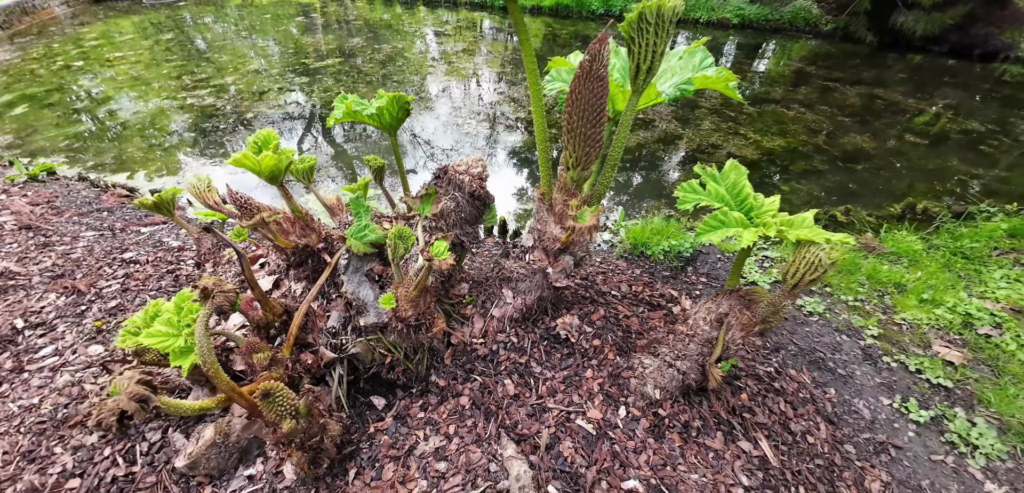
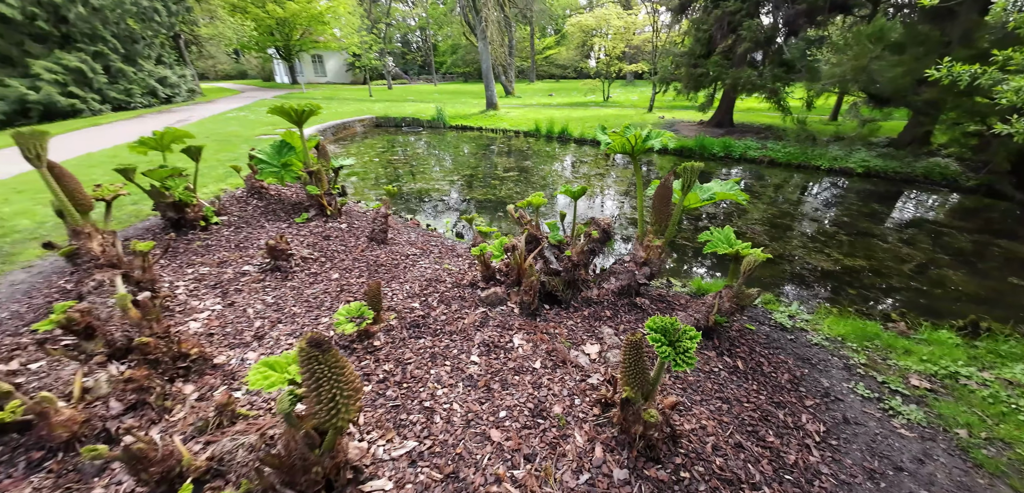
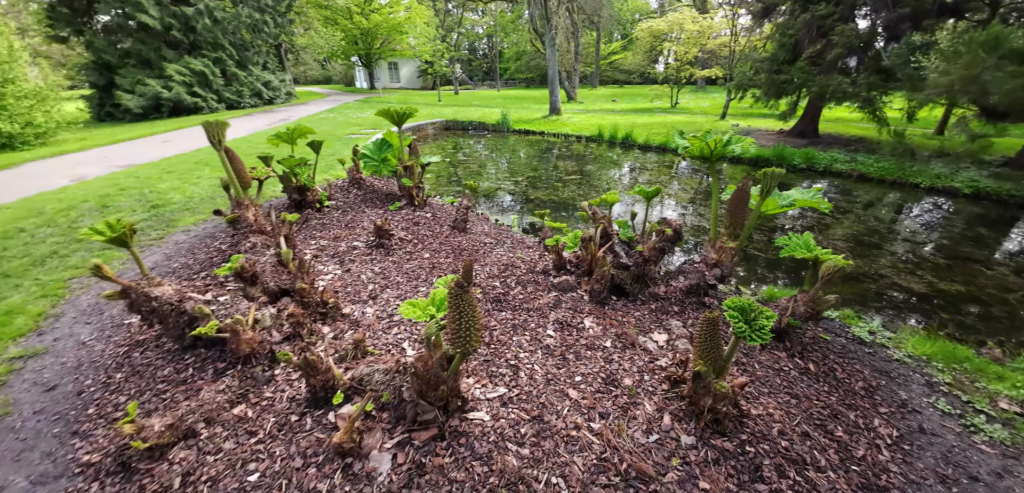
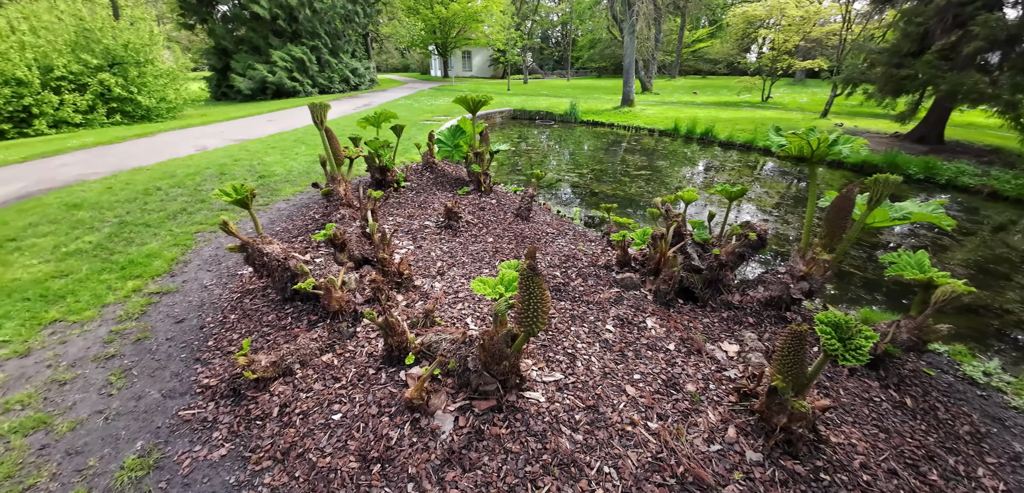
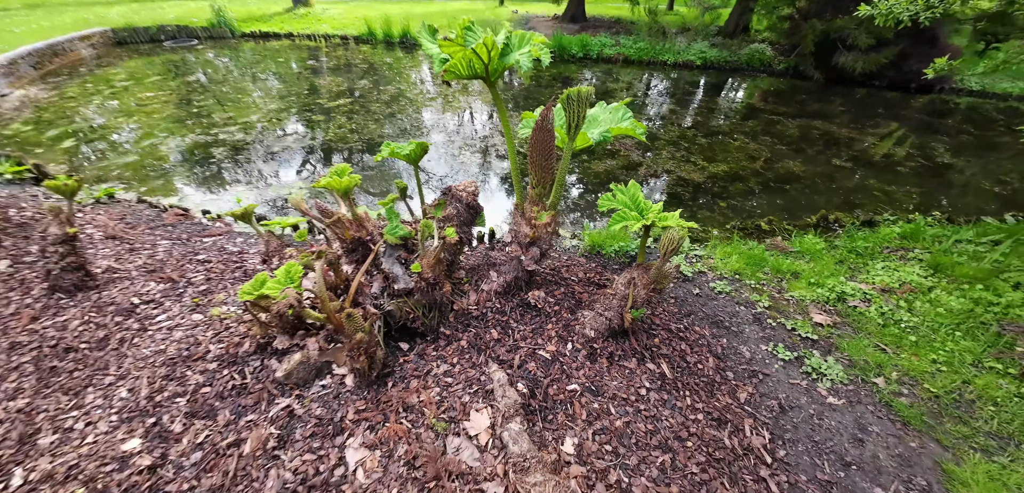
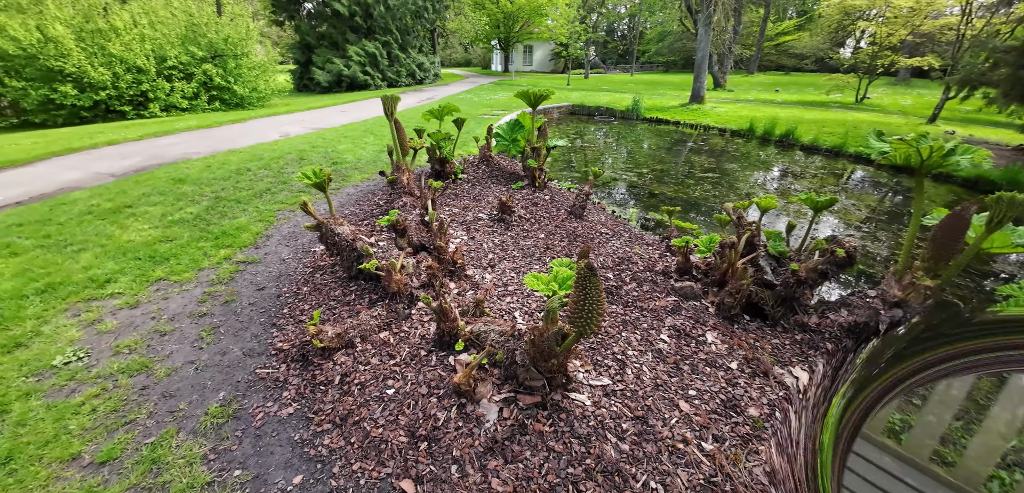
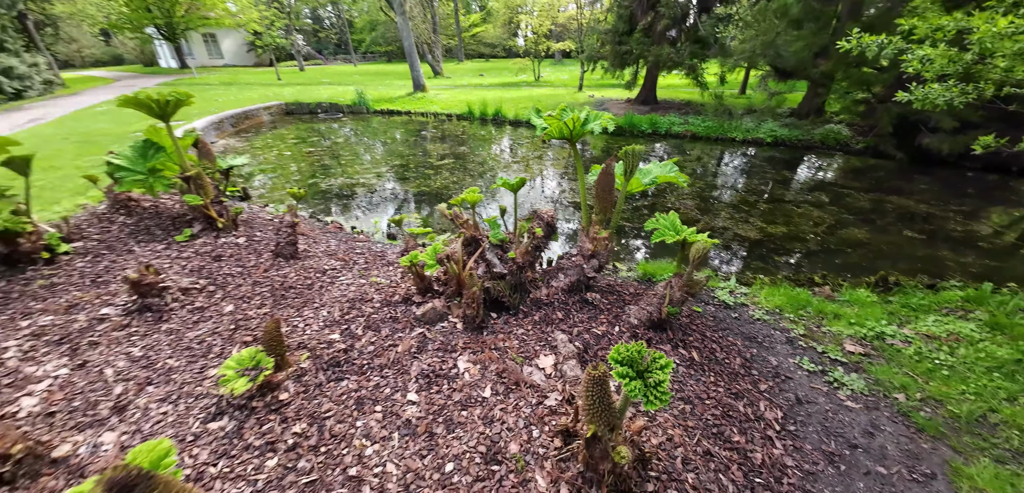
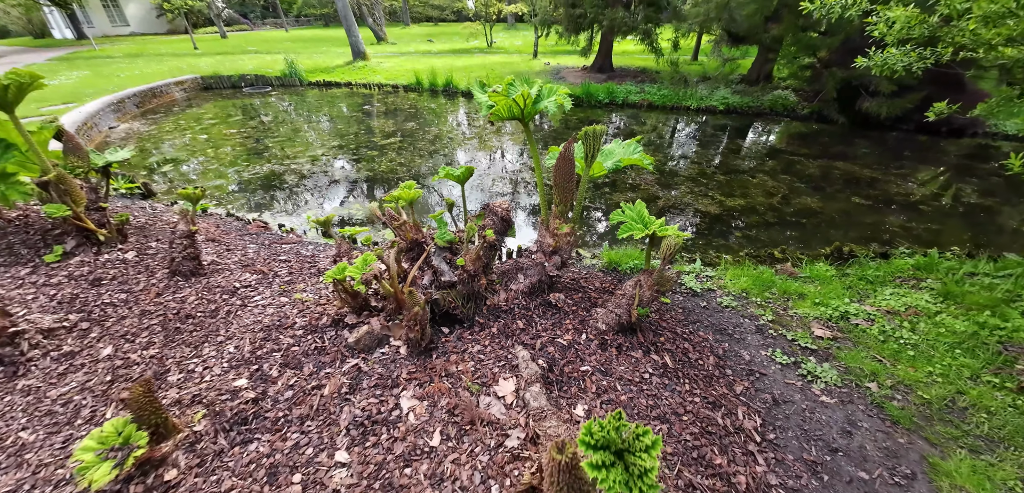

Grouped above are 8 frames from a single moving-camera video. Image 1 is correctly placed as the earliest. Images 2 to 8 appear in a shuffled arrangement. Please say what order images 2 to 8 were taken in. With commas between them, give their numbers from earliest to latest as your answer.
5, 8, 7, 2, 3, 4, 6
